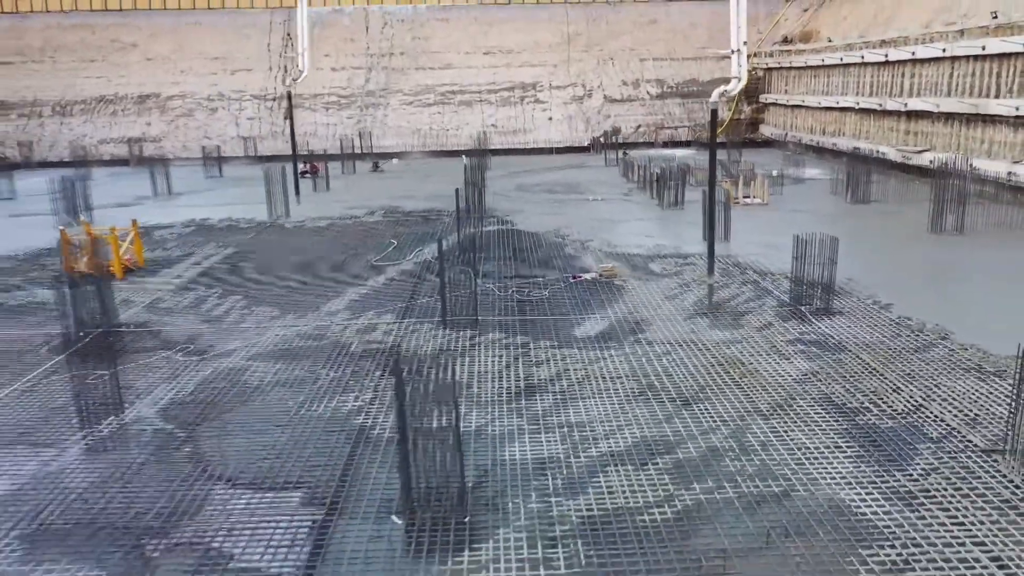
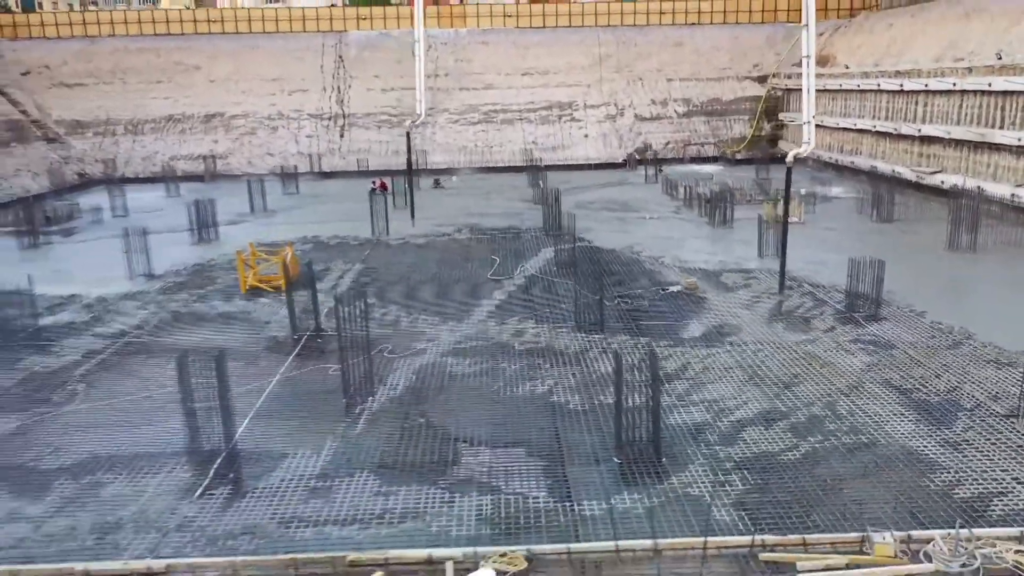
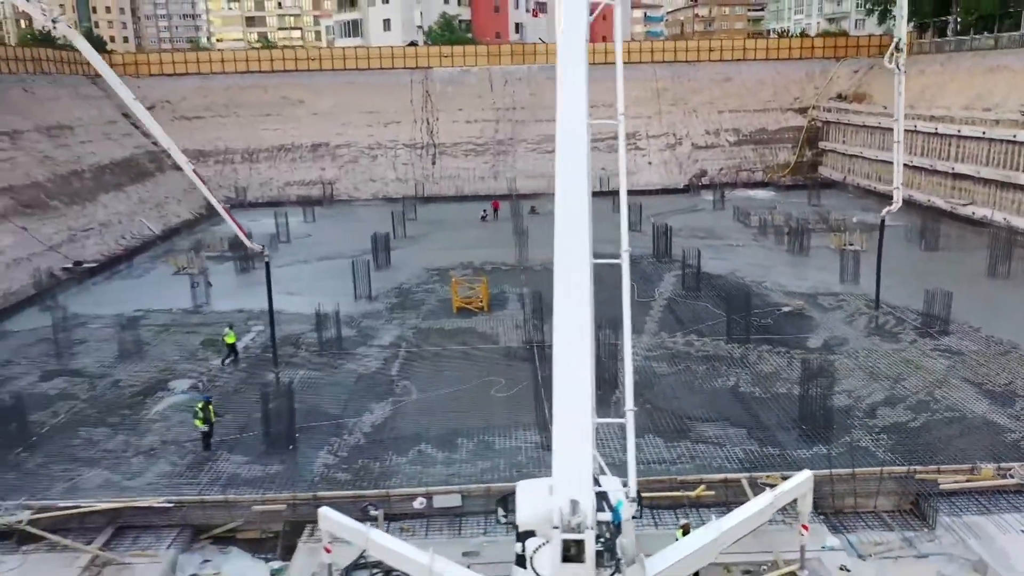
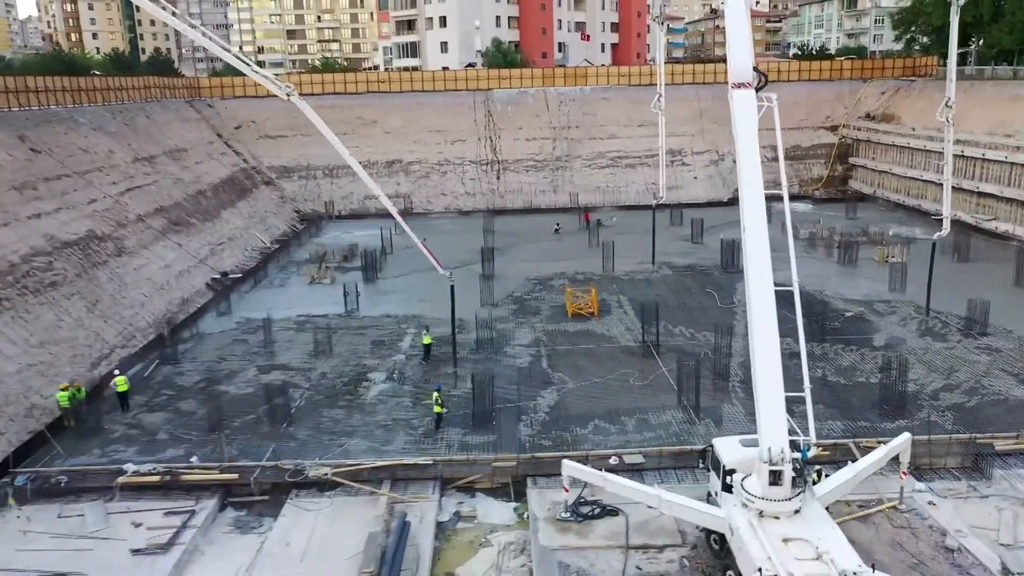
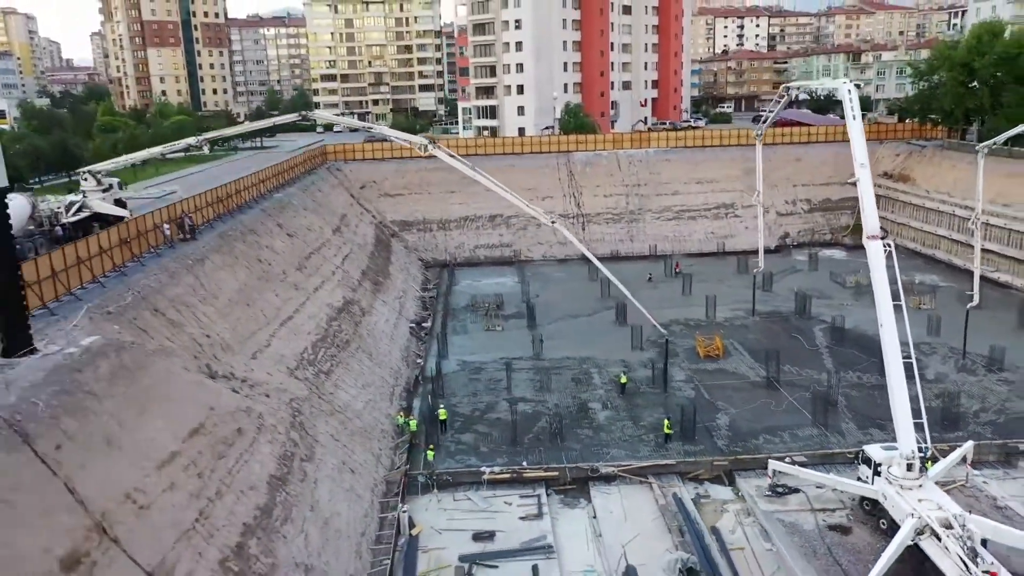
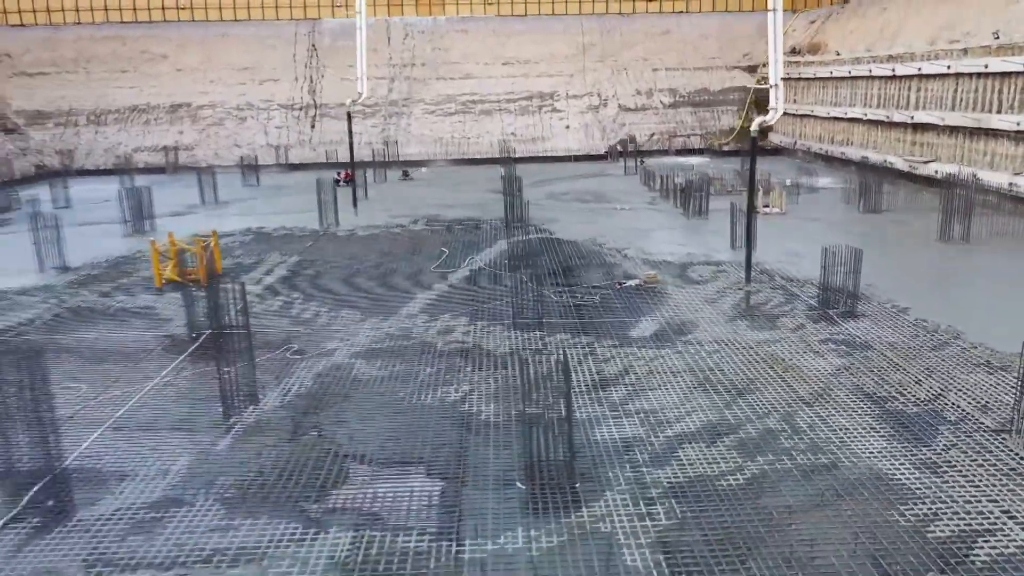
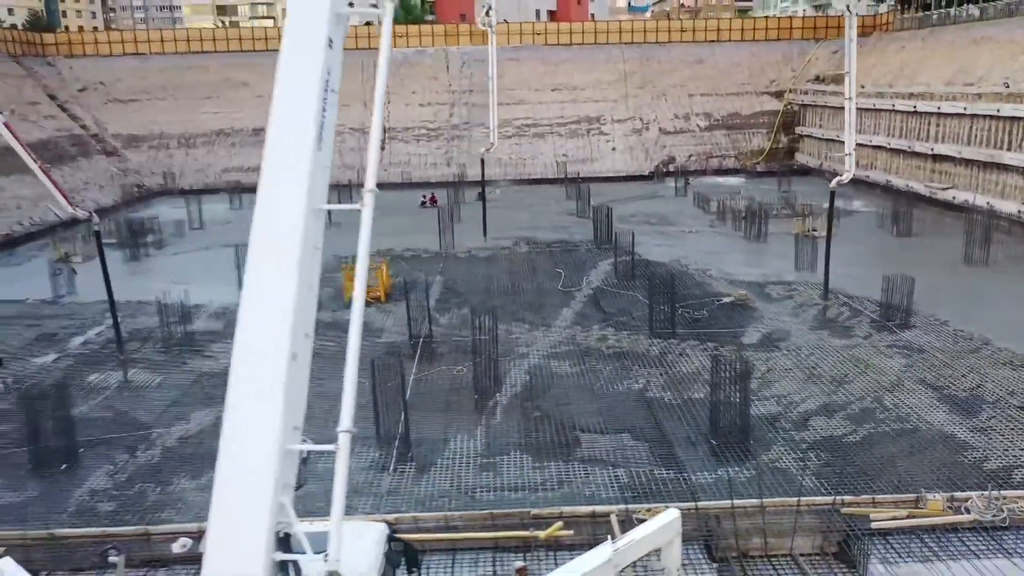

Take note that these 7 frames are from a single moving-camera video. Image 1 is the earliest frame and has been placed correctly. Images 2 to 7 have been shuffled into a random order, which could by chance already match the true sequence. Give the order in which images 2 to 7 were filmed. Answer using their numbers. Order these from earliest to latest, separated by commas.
6, 2, 7, 3, 4, 5
